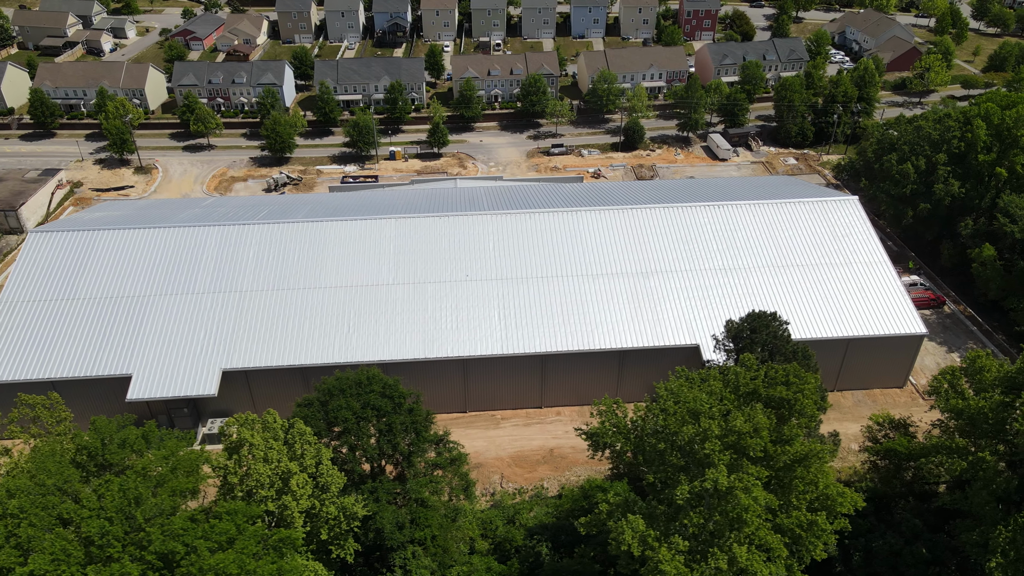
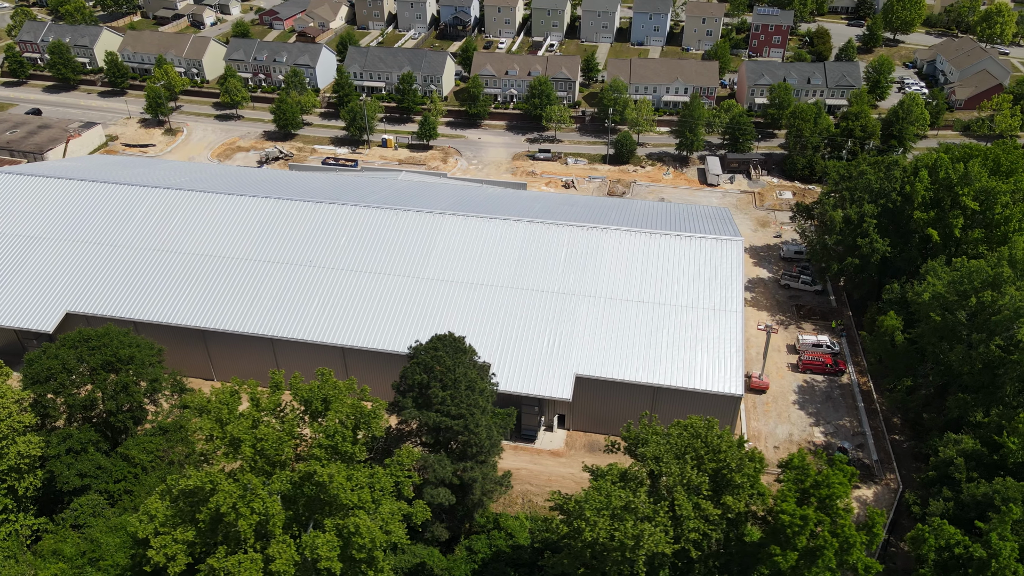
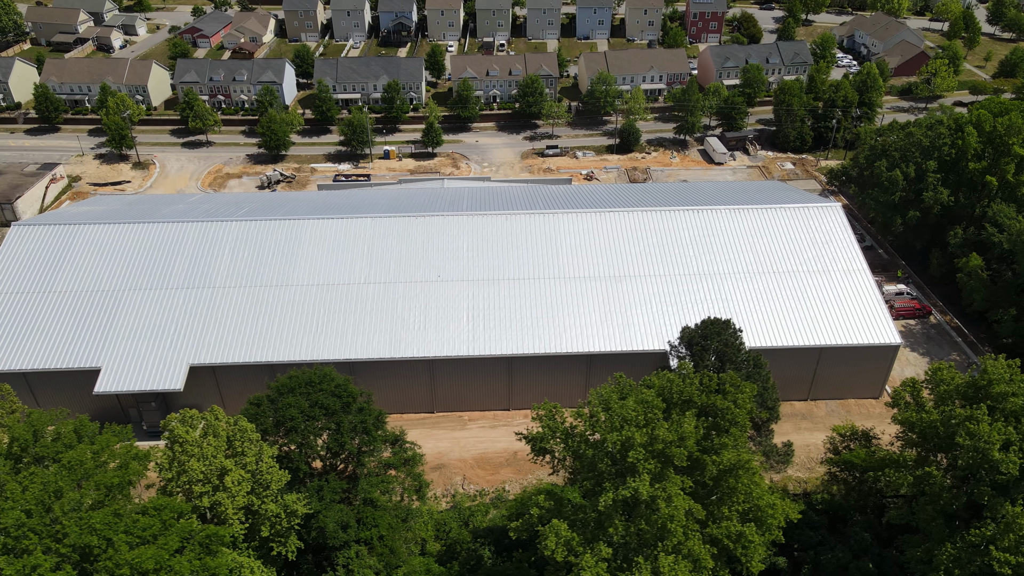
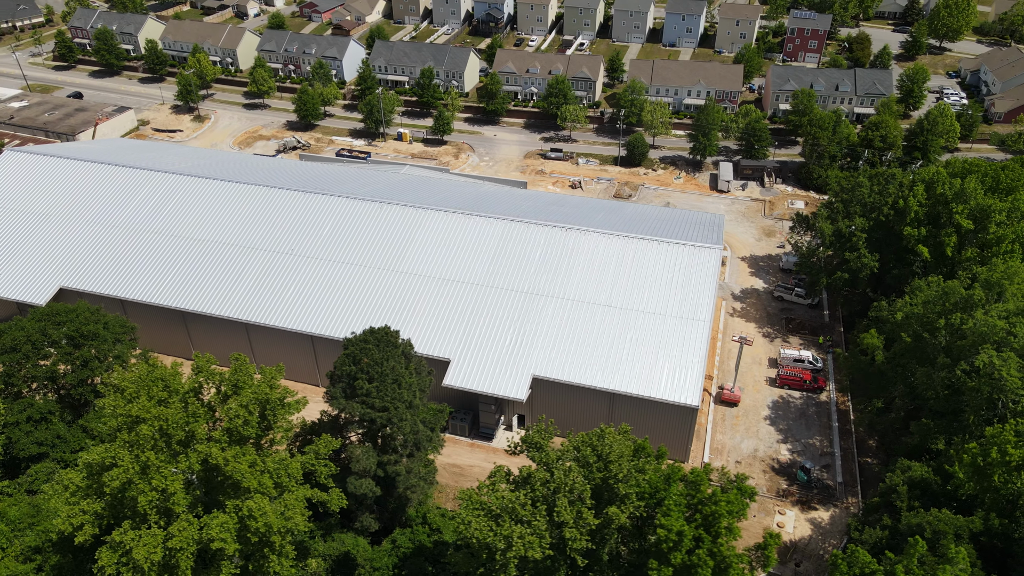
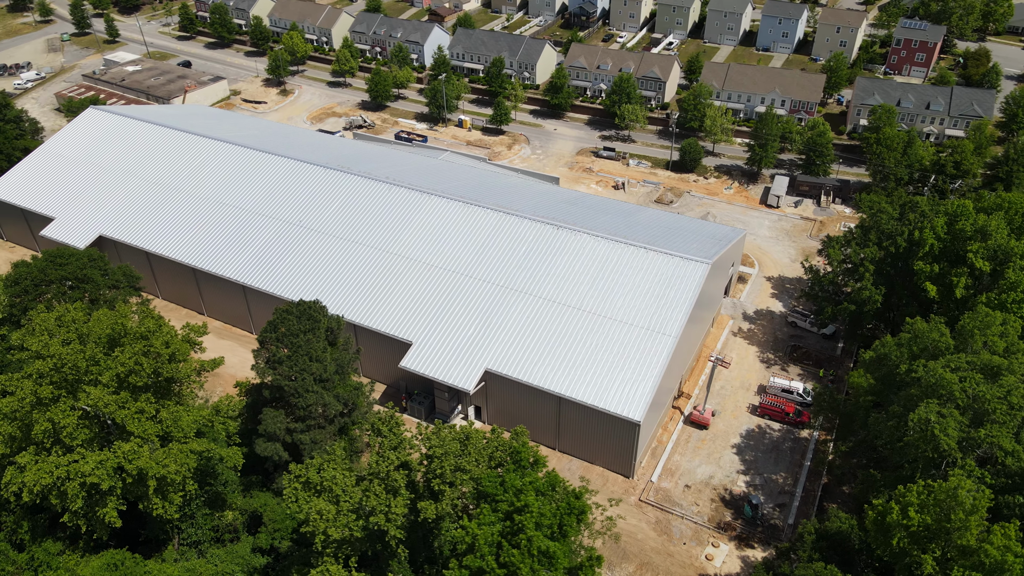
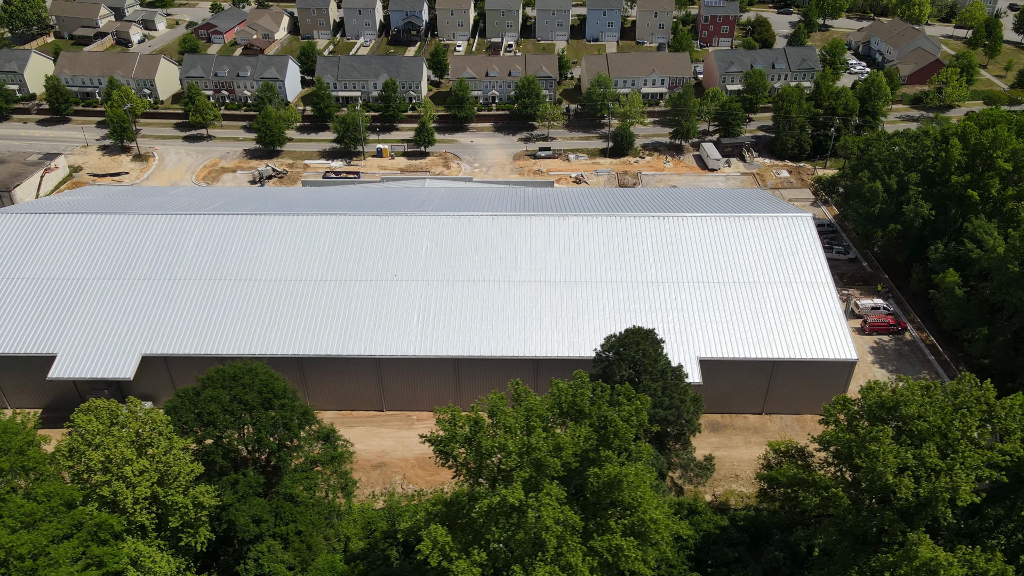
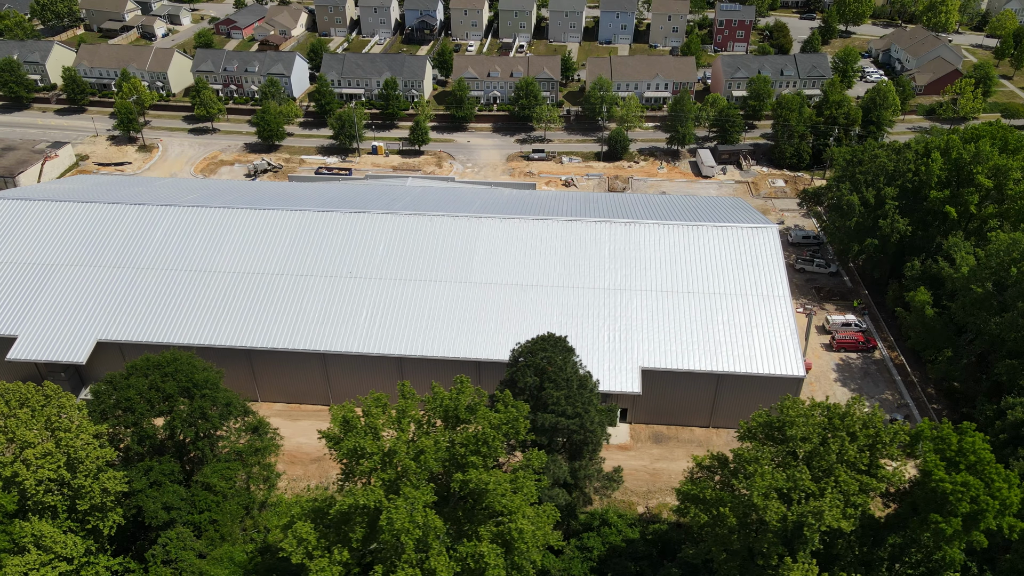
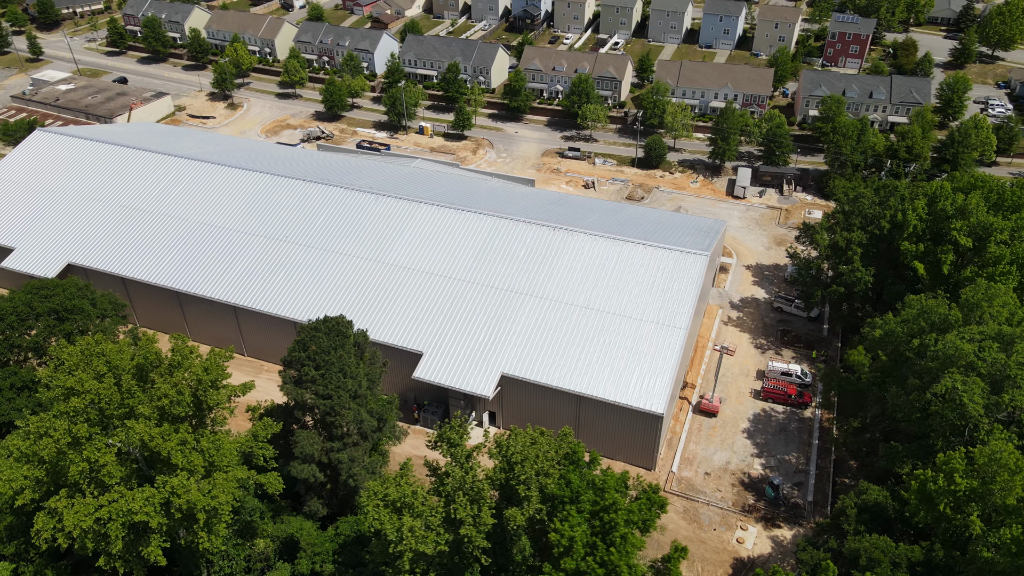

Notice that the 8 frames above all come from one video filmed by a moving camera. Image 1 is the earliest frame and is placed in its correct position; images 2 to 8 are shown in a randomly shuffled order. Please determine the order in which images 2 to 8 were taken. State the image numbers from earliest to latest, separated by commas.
3, 6, 7, 2, 4, 8, 5
